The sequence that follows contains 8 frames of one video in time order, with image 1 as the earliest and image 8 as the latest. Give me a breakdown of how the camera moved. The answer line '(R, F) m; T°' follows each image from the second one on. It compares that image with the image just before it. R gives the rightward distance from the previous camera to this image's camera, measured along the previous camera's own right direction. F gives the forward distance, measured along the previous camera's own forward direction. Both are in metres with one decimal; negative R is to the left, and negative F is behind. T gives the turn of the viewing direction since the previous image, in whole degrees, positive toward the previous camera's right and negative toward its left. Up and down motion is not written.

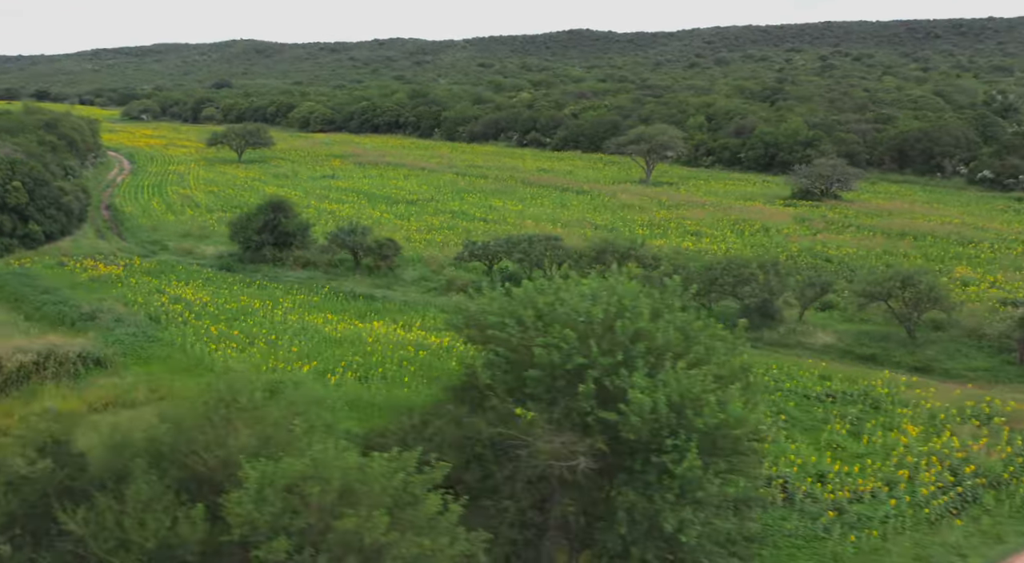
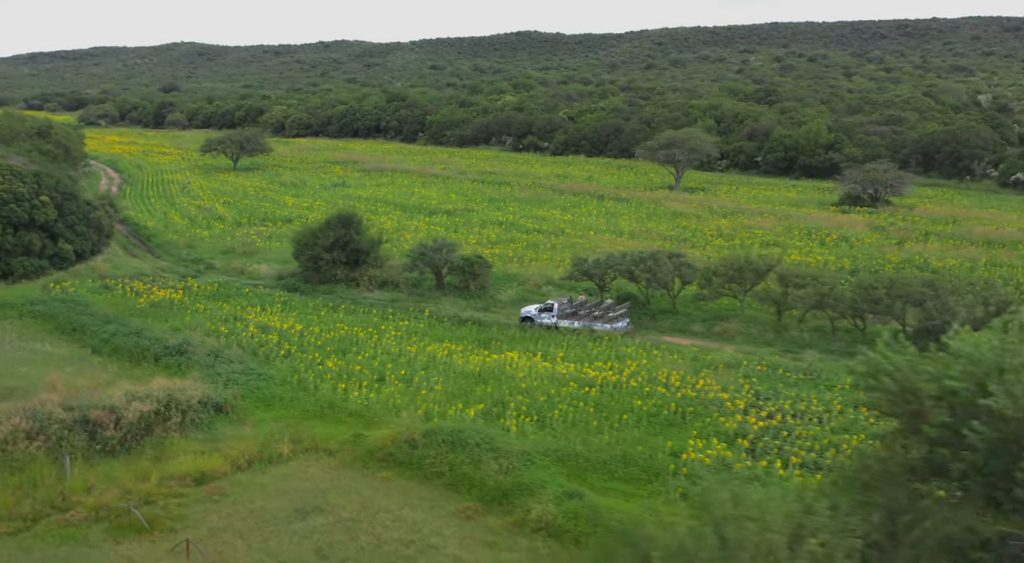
(-4.4, +2.2) m; +4°
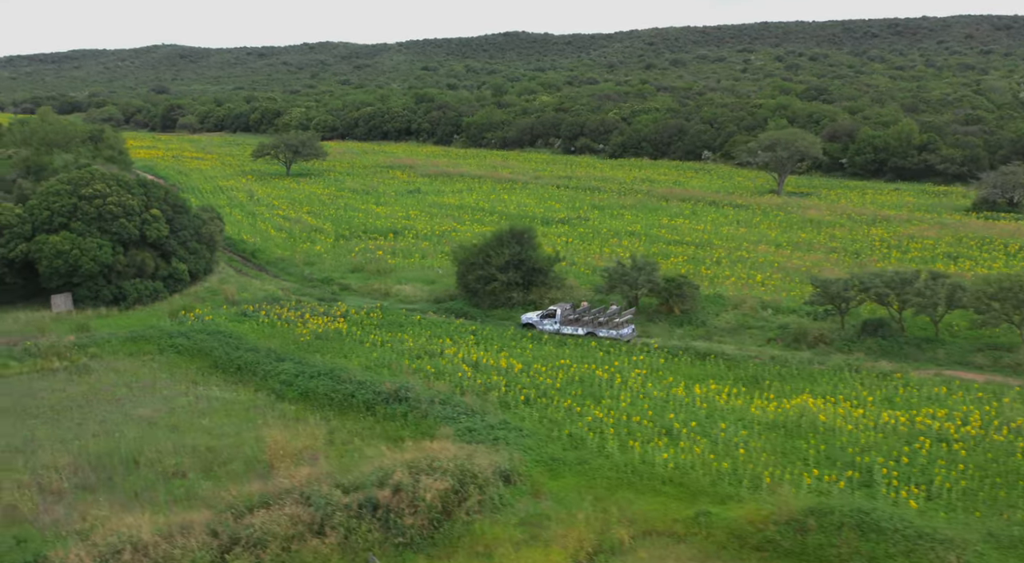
(-5.6, +3.3) m; +2°
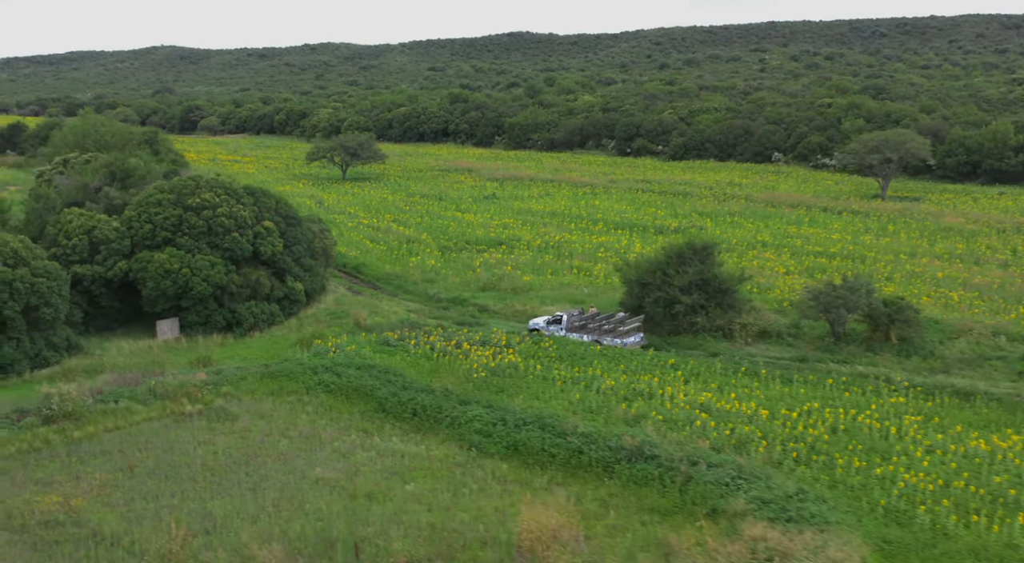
(-4.1, +3.0) m; +1°
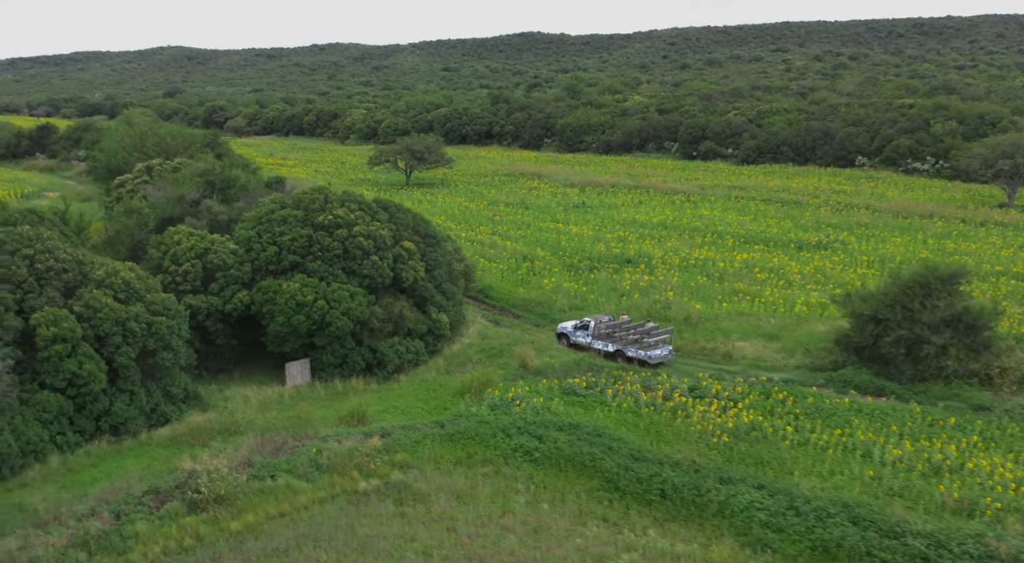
(-3.7, +3.5) m; 0°
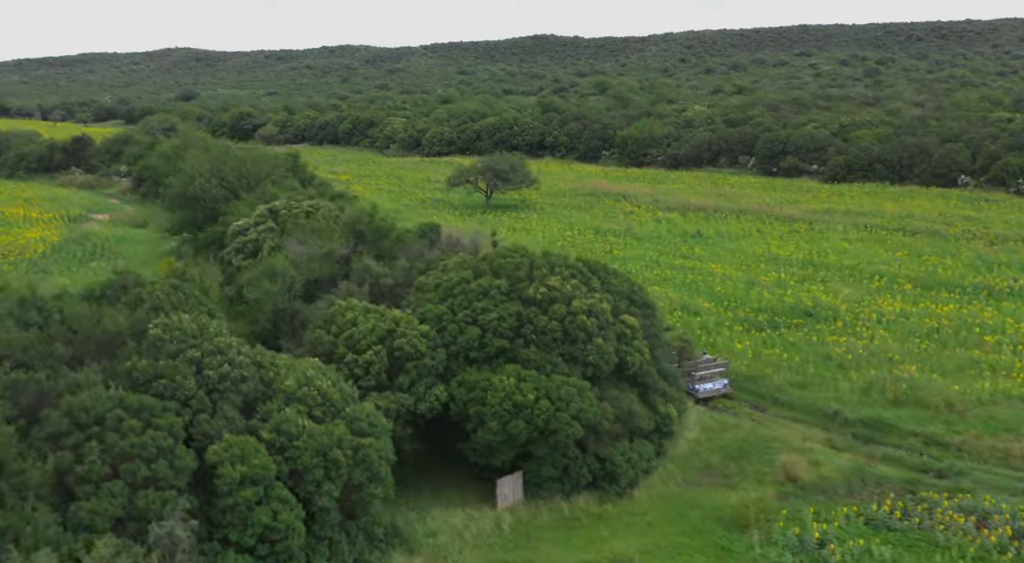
(-3.8, +3.7) m; 0°
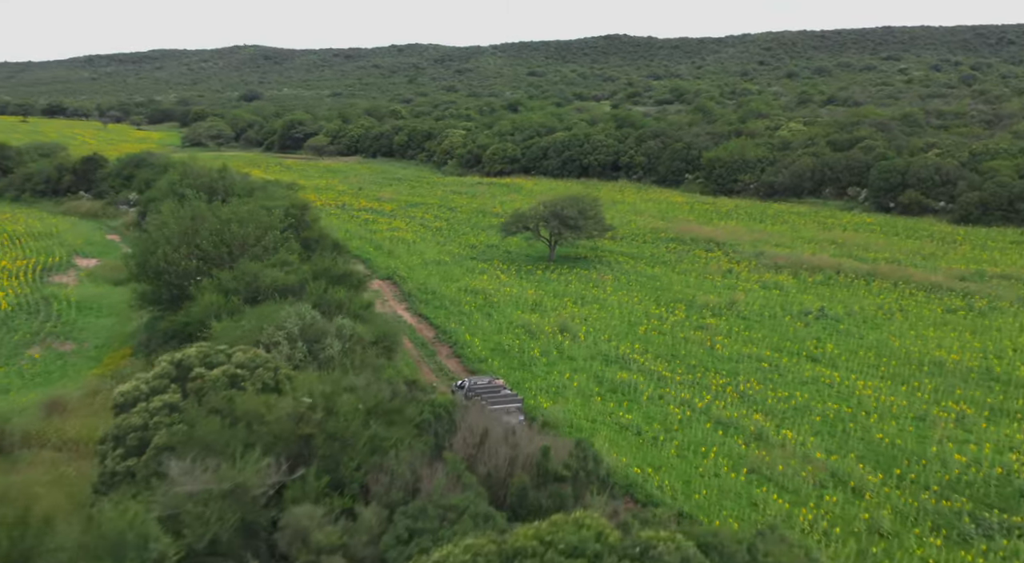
(-0.1, +7.2) m; -4°
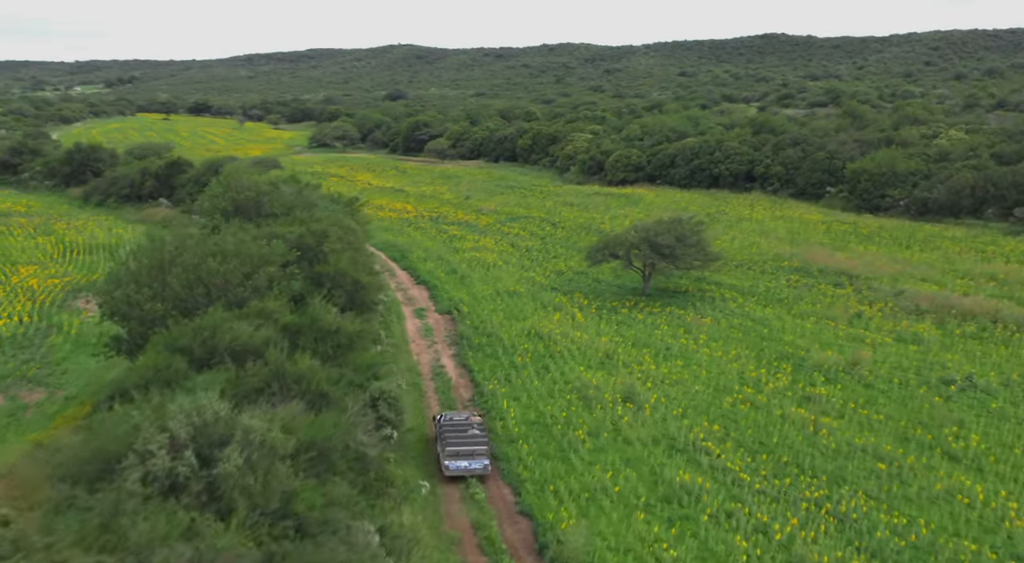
(+1.9, +4.7) m; -9°
